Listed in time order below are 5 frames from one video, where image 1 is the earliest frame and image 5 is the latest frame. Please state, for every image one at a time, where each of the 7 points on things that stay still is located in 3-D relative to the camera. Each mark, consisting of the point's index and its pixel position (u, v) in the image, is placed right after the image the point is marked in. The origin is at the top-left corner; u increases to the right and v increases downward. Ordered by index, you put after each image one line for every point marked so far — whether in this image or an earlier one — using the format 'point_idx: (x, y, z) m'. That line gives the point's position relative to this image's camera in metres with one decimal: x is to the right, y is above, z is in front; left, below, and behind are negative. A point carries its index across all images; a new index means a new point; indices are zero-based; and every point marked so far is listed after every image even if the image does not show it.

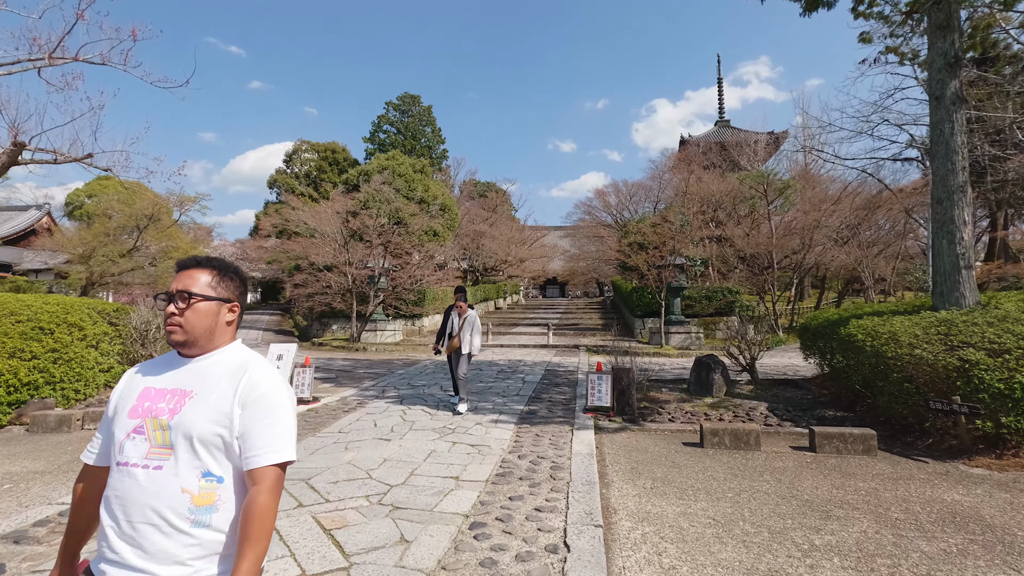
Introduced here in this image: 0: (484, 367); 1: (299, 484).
0: (-0.5, -1.3, +9.0) m
1: (-1.3, -1.2, +3.2) m
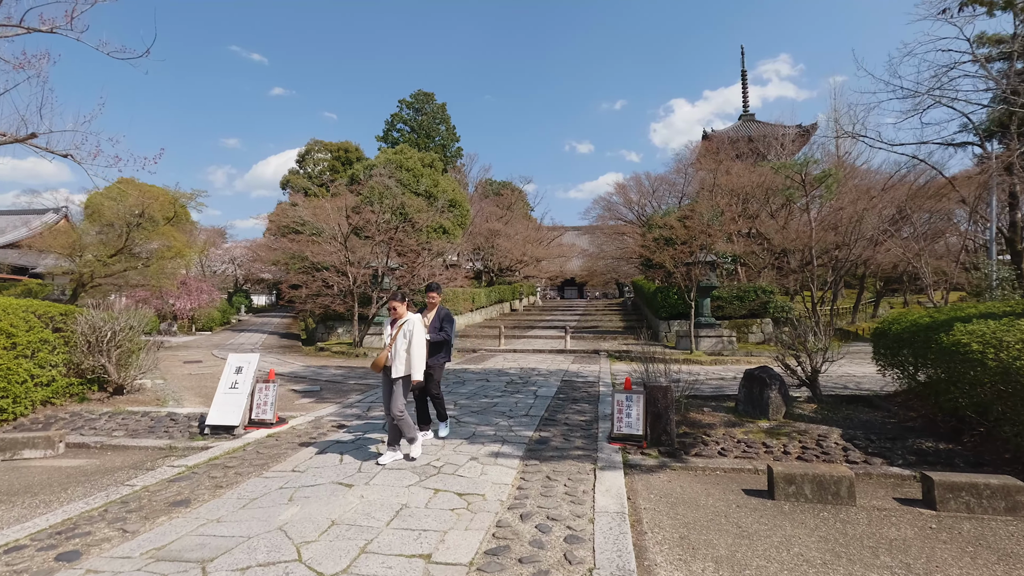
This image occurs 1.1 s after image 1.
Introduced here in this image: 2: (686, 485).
0: (-0.3, -1.3, +7.9) m
1: (-1.3, -1.2, +2.2) m
2: (+1.1, -1.3, +3.4) m
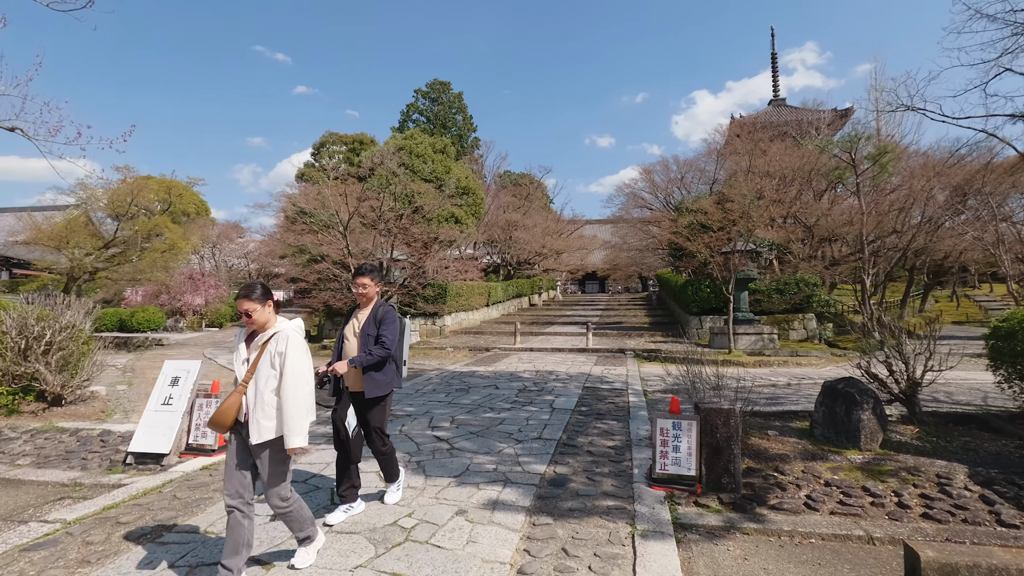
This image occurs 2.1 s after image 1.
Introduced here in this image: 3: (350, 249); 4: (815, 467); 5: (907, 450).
0: (-0.1, -1.2, +6.8) m
1: (-1.4, -1.1, +1.1) m
2: (+1.1, -1.2, +2.3) m
3: (-3.5, +0.8, +11.6) m
4: (+1.9, -1.1, +3.4) m
5: (+2.7, -1.1, +3.6) m
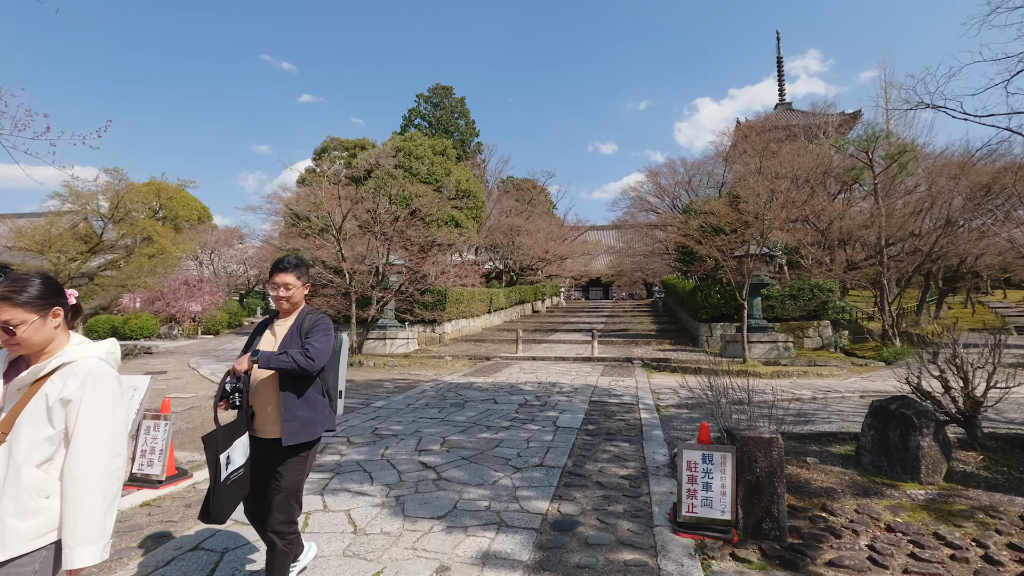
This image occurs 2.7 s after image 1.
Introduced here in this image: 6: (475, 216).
0: (-0.1, -1.3, +6.3) m
1: (-1.4, -1.1, +0.6) m
2: (+1.1, -1.2, +1.8) m
3: (-3.5, +0.7, +11.1) m
4: (+1.9, -1.1, +2.8) m
5: (+2.7, -1.1, +3.1) m
6: (-1.1, +2.2, +16.2) m
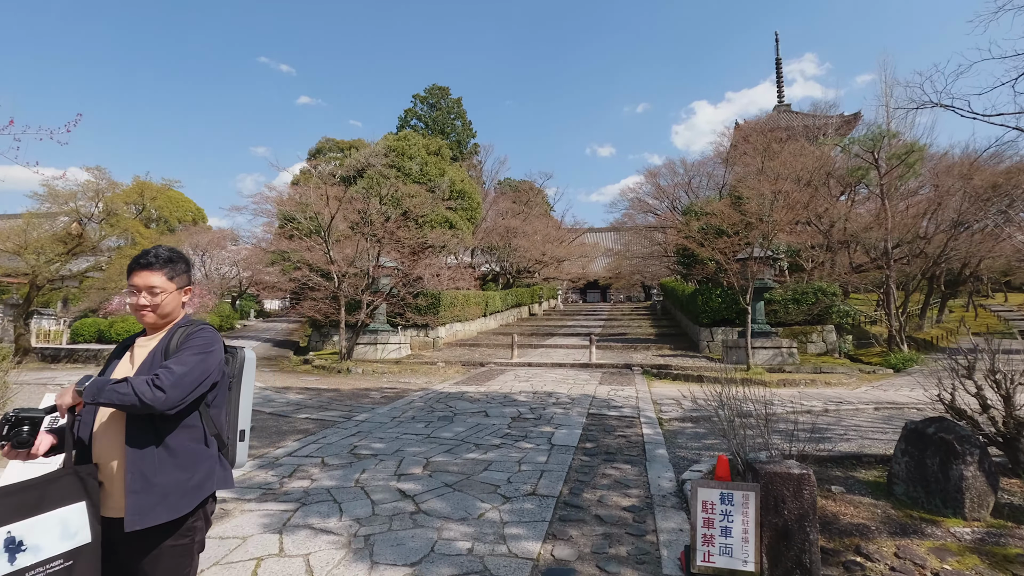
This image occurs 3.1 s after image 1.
0: (-0.2, -1.3, +5.9) m
1: (-1.5, -1.1, +0.2) m
2: (+1.0, -1.2, +1.4) m
3: (-3.6, +0.6, +10.7) m
4: (+1.8, -1.2, +2.4) m
5: (+2.6, -1.2, +2.7) m
6: (-1.3, +2.1, +15.8) m
